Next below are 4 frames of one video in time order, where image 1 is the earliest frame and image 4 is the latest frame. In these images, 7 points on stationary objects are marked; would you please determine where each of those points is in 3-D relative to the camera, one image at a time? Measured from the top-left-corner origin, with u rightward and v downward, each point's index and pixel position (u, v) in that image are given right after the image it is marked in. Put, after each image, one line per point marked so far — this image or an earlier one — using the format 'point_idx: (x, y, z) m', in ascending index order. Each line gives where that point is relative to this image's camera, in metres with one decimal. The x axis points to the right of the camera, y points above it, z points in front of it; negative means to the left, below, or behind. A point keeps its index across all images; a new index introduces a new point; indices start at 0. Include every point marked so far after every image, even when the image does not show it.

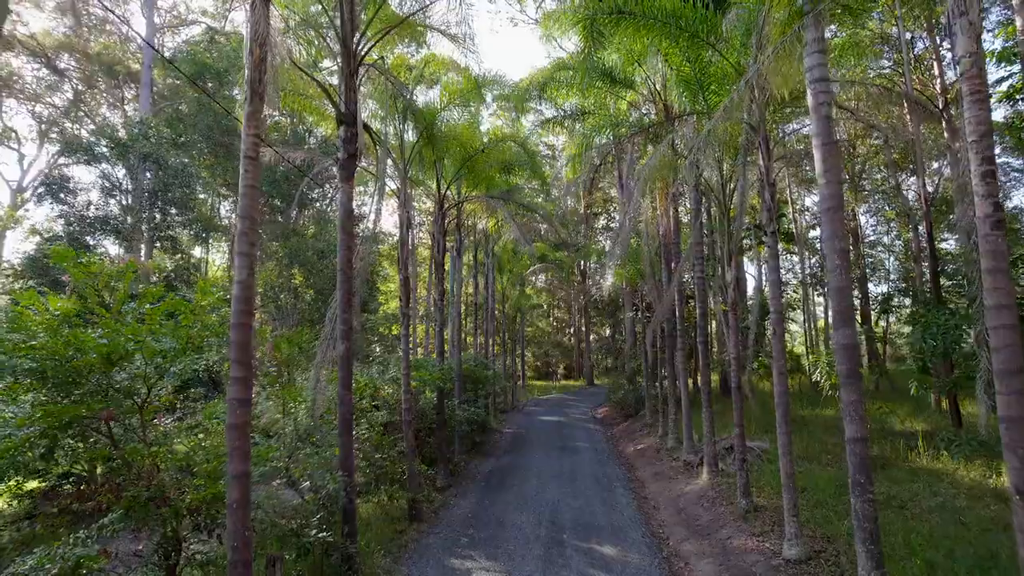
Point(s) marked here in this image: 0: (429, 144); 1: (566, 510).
0: (-1.6, +2.9, +11.3) m
1: (+0.9, -3.6, +9.2) m
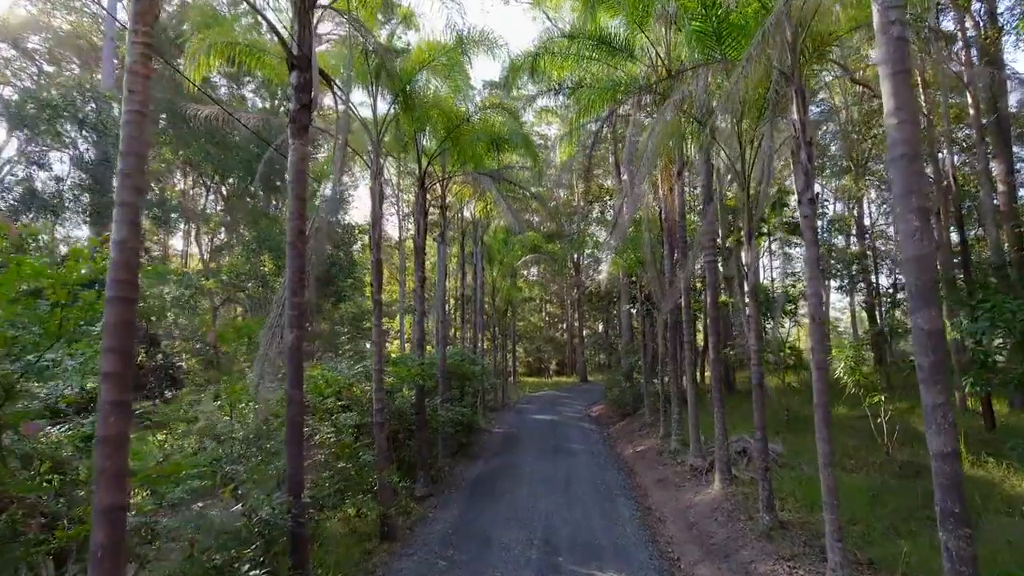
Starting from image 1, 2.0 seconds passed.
0: (-1.8, +3.1, +10.1) m
1: (+0.7, -3.3, +8.1) m
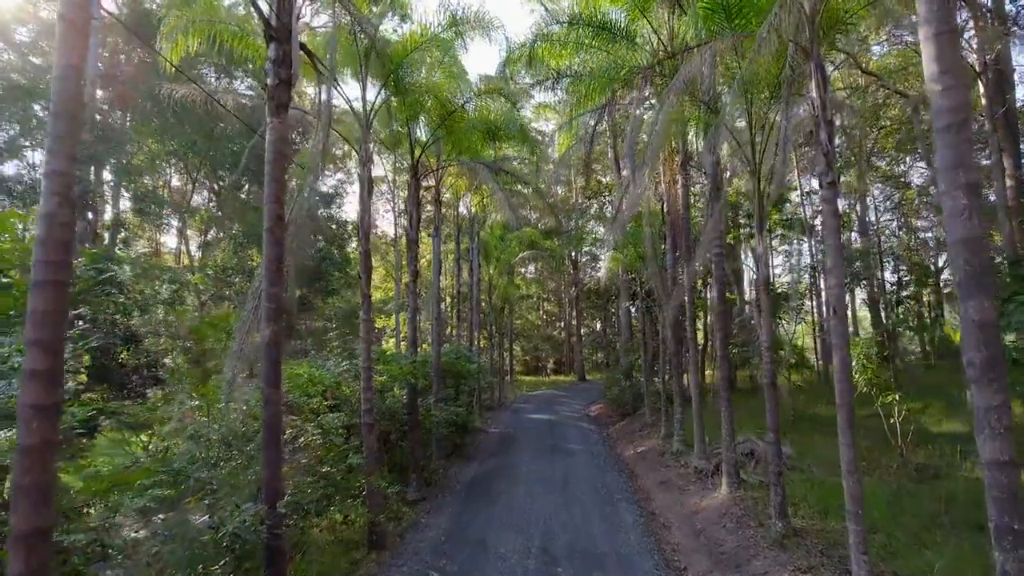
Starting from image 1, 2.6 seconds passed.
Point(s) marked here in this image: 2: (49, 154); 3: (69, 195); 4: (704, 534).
0: (-1.9, +3.2, +9.7) m
1: (+0.6, -3.2, +7.7) m
2: (-2.2, +0.6, +2.7) m
3: (-2.1, +0.4, +2.8) m
4: (+2.4, -3.0, +7.2) m
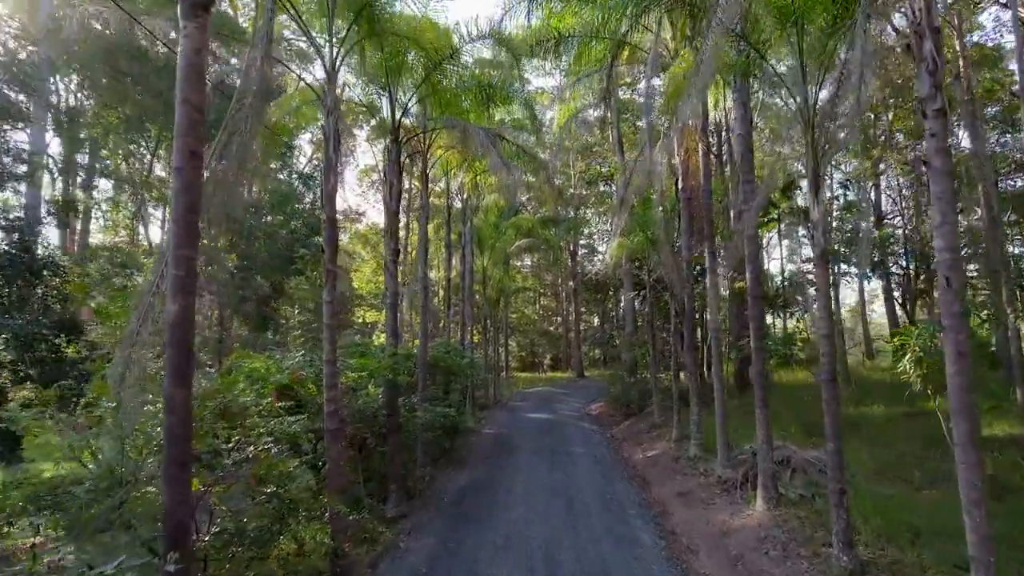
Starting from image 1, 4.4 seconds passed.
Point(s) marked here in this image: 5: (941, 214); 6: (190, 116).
0: (-1.9, +3.5, +8.3) m
1: (+0.6, -3.0, +6.4) m
2: (-2.2, +0.9, +1.4) m
3: (-2.1, +0.7, +1.4) m
4: (+2.3, -2.8, +5.9) m
5: (+2.8, +0.5, +3.9) m
6: (-2.1, +1.1, +3.9) m
